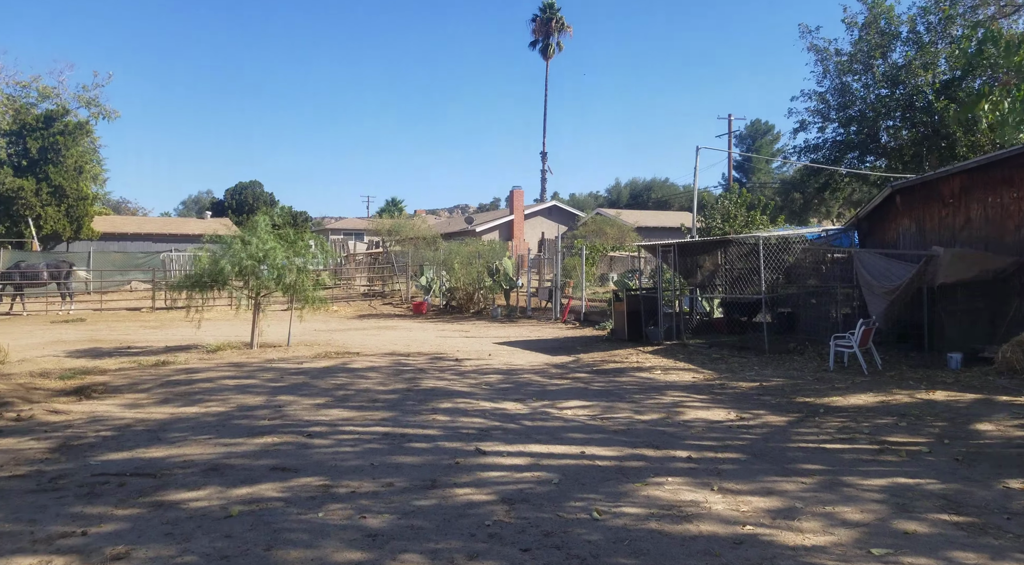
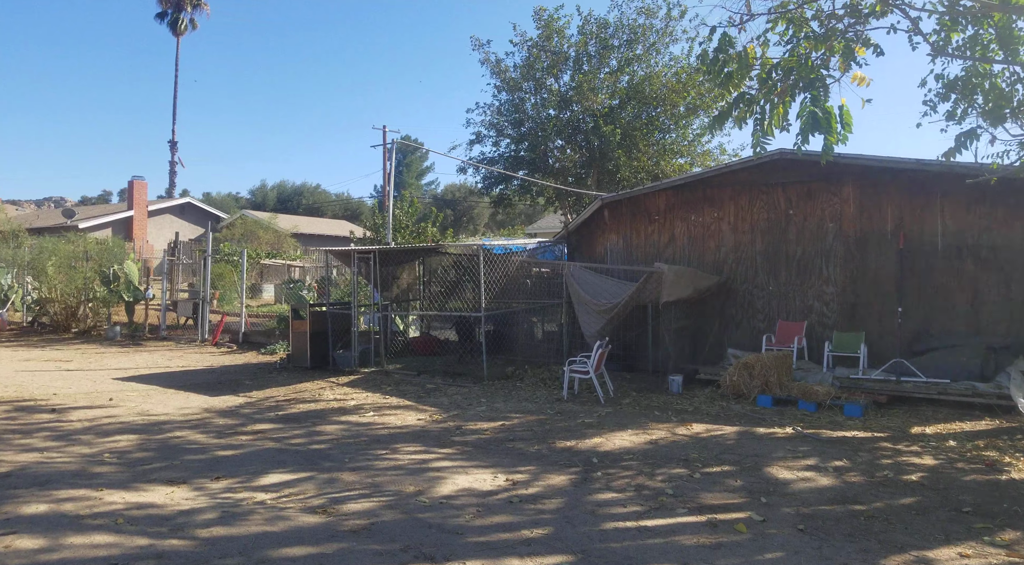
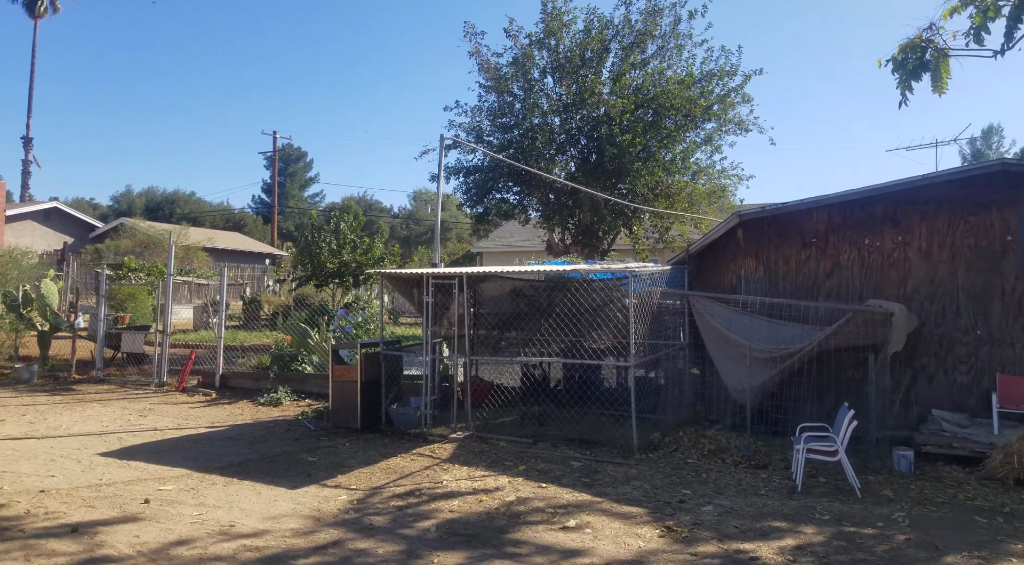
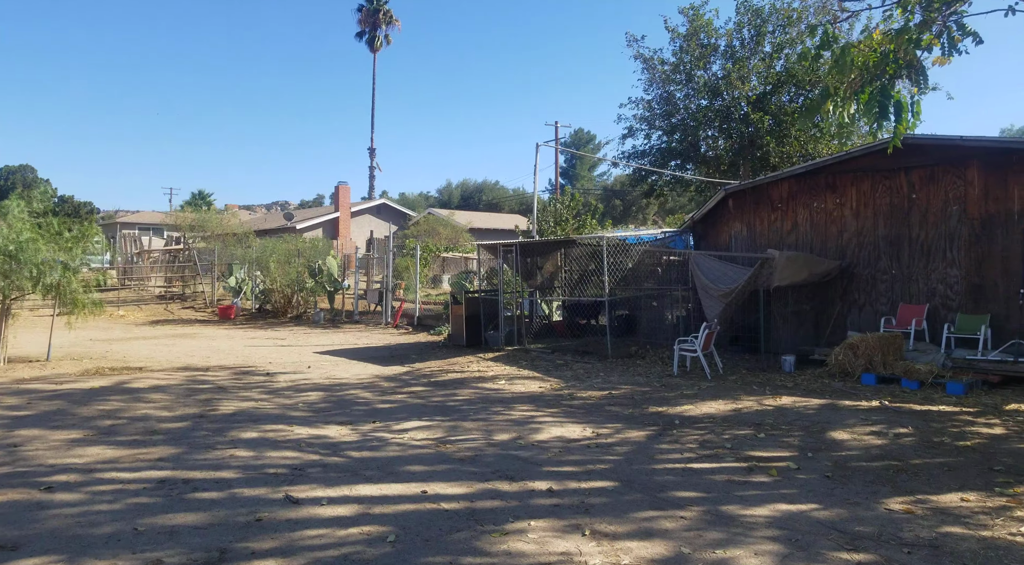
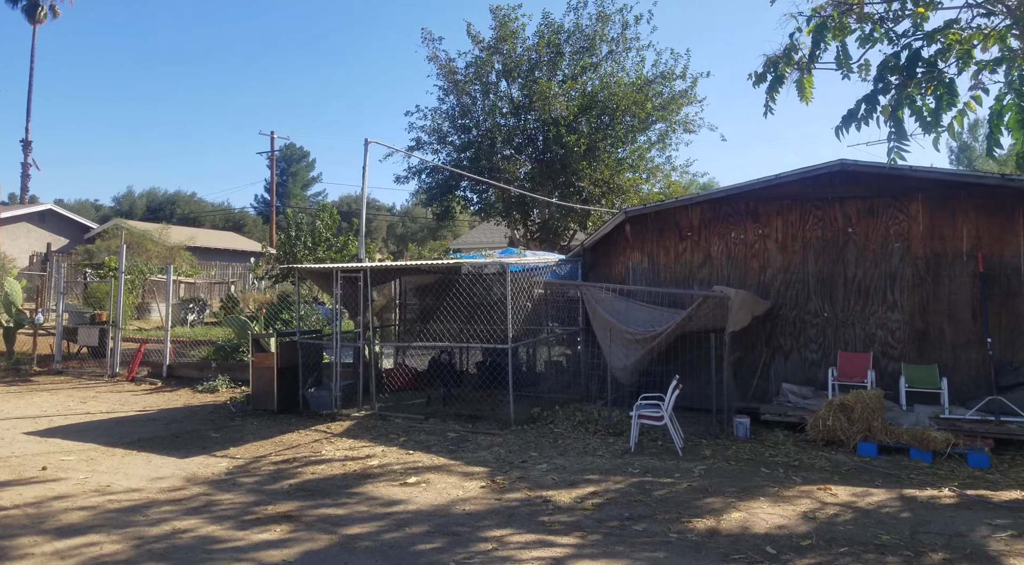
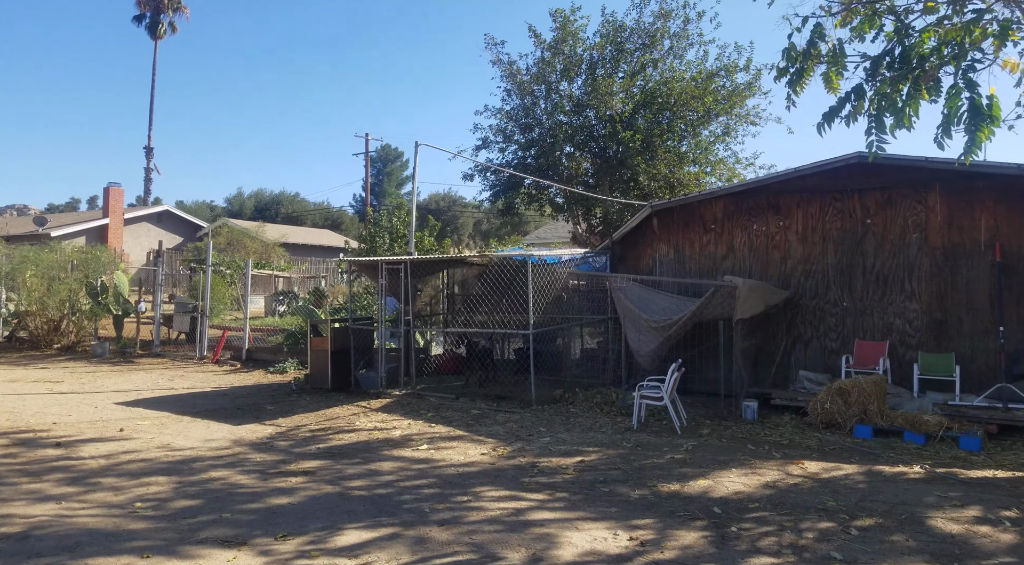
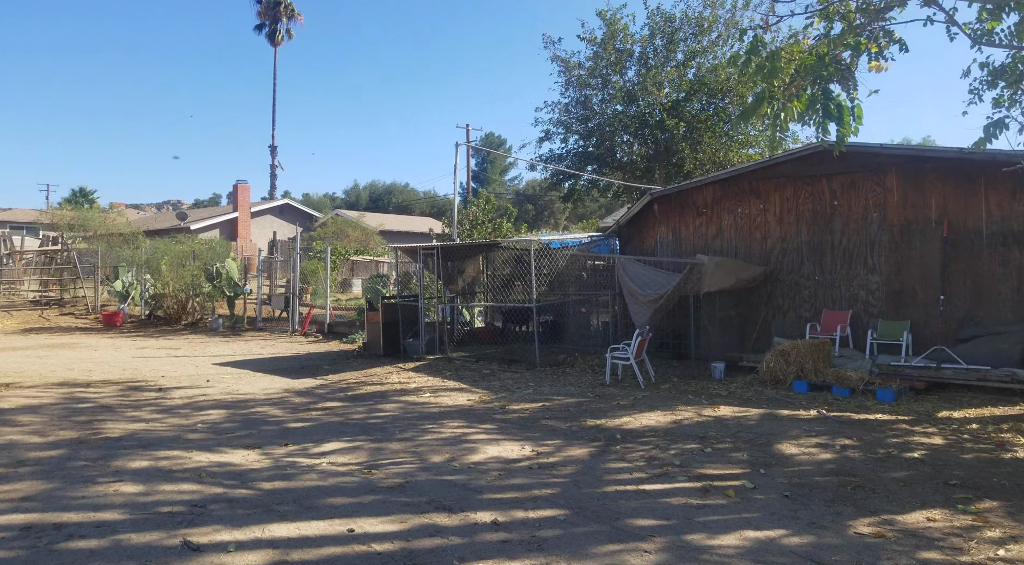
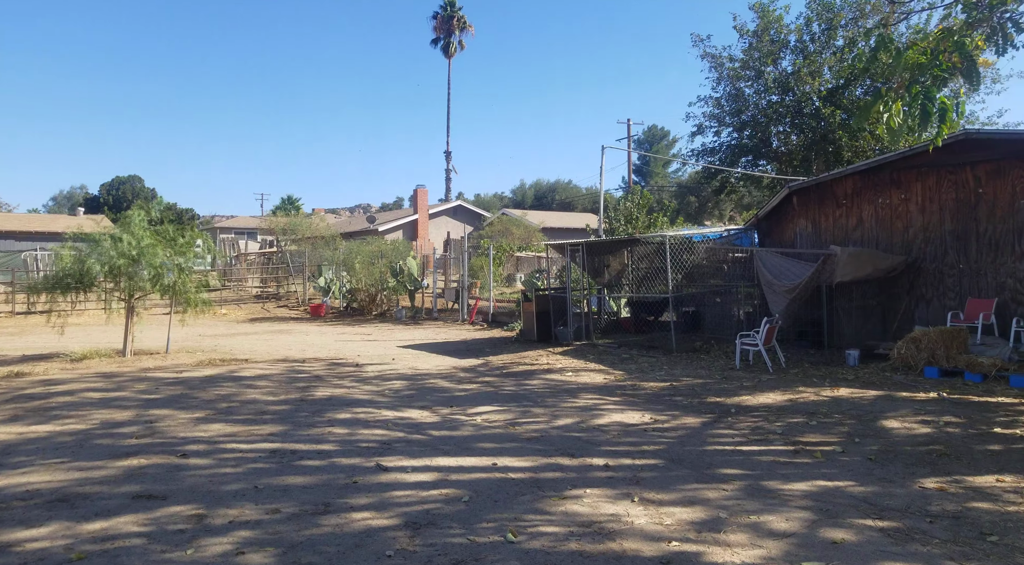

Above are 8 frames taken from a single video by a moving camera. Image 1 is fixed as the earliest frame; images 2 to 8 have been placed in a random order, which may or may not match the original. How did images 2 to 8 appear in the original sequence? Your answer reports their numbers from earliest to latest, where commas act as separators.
8, 4, 7, 2, 6, 5, 3
